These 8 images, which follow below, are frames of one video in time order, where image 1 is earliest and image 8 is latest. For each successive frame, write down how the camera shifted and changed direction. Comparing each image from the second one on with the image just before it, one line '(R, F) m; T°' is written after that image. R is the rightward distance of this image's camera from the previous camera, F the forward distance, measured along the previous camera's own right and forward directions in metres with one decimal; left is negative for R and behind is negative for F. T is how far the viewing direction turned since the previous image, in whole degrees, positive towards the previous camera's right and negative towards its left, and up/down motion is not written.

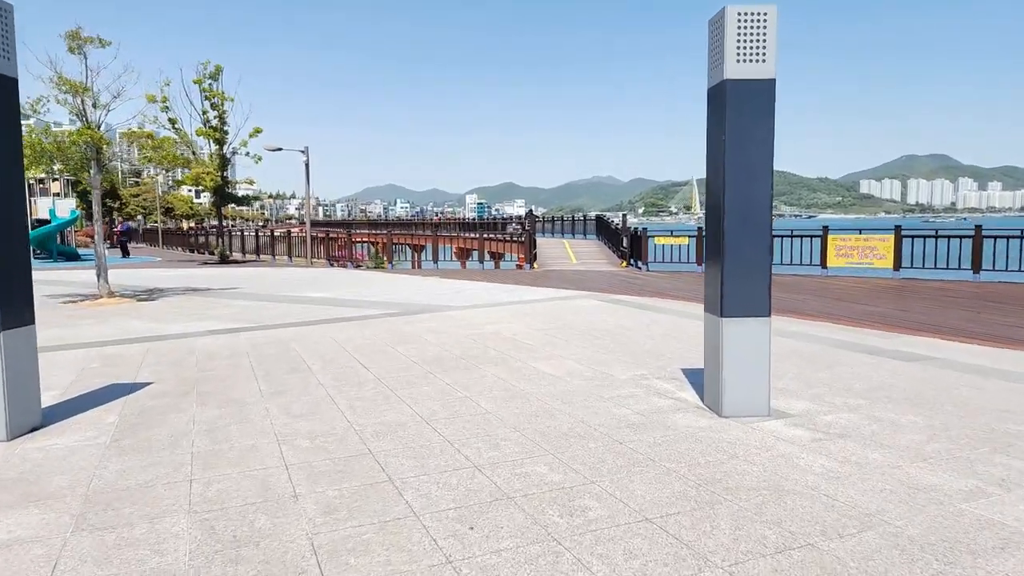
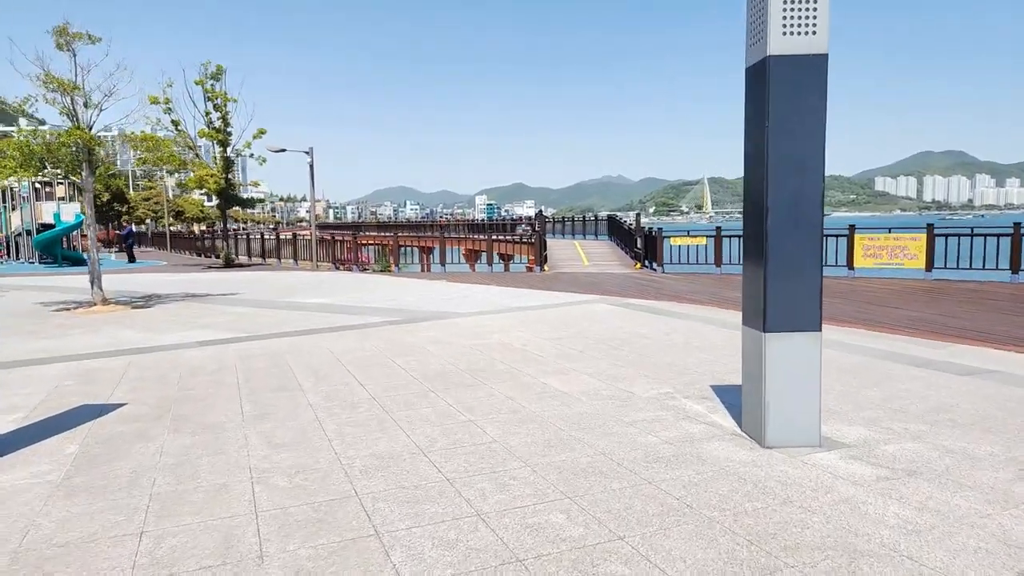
(0.0, +0.7) m; -1°
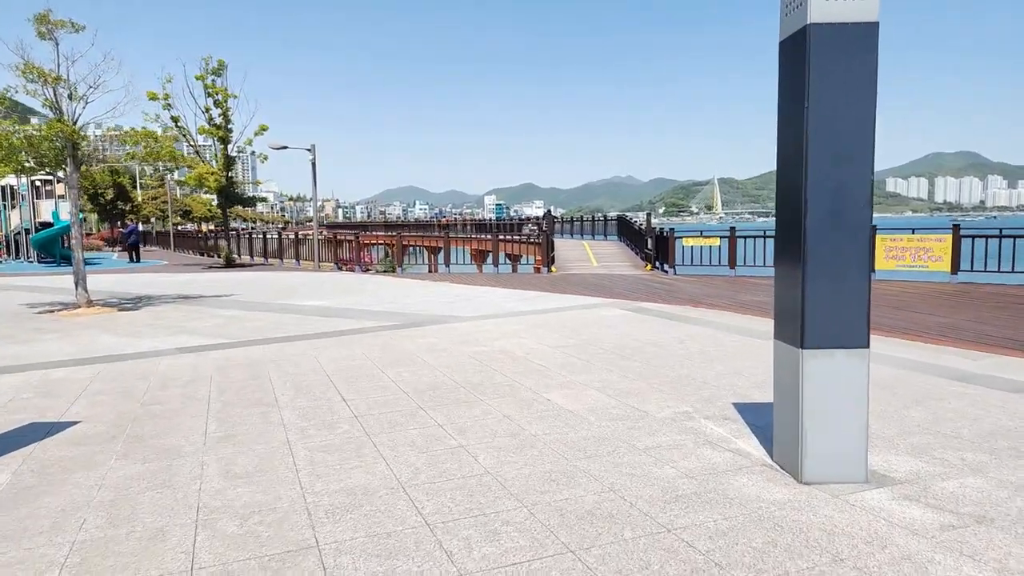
(+0.1, +0.7) m; -1°
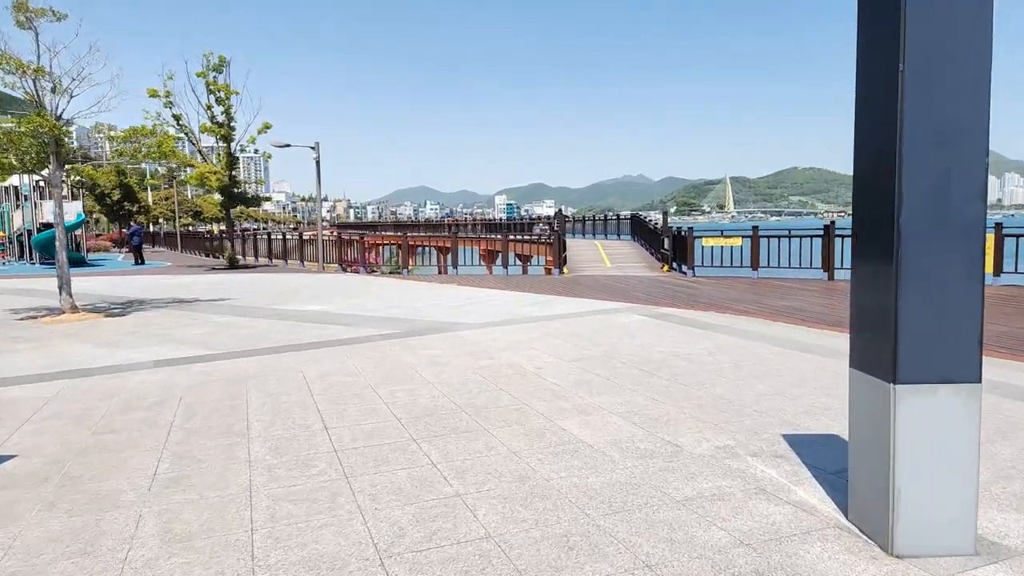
(0.0, +0.9) m; -1°
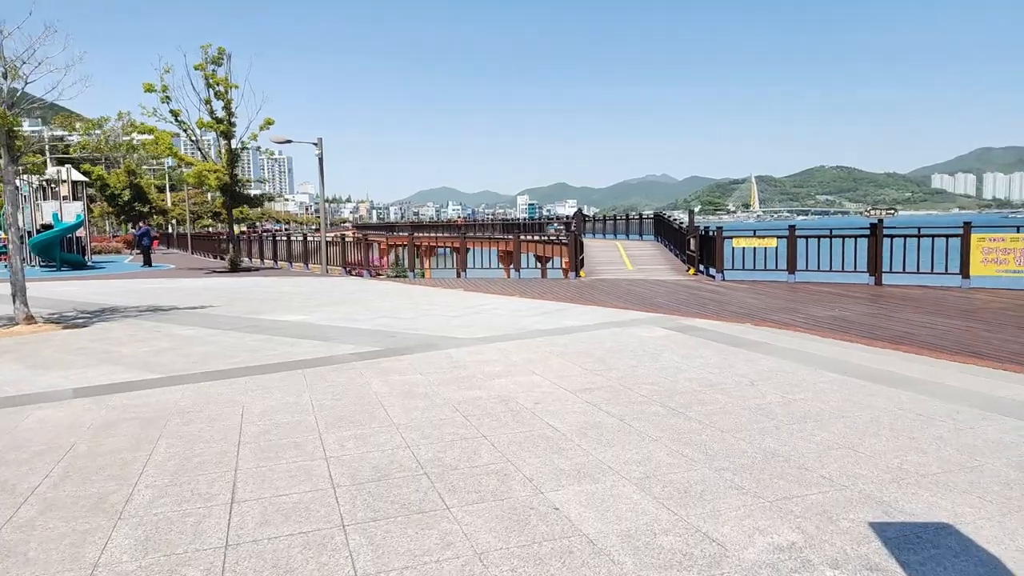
(+0.3, +1.4) m; -2°
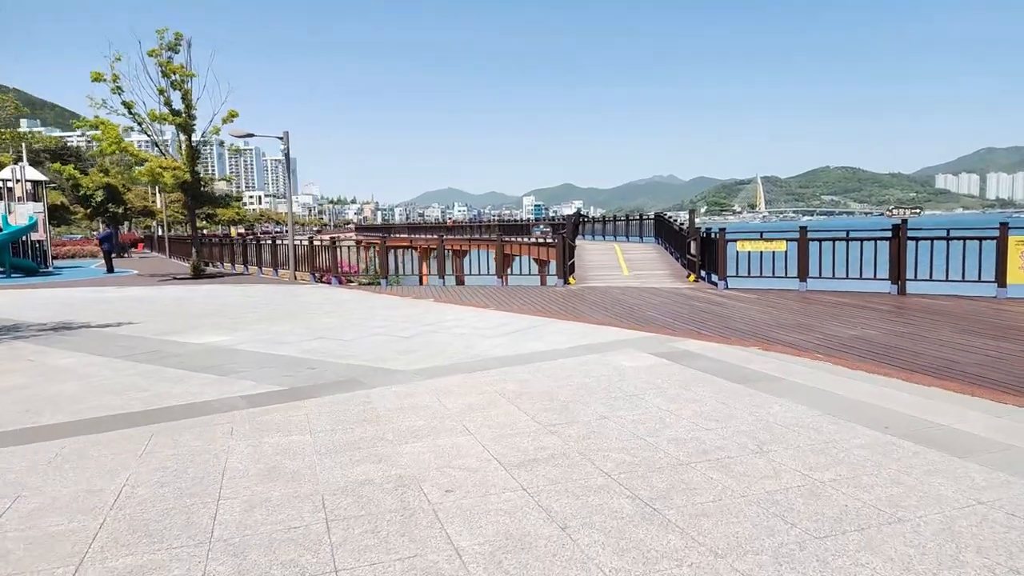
(+0.6, +1.8) m; 0°
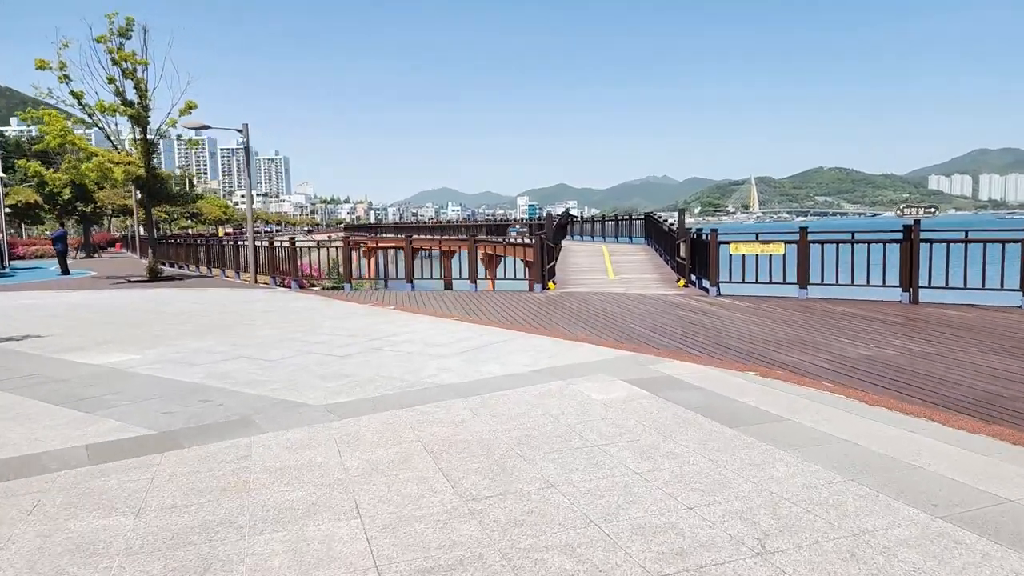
(+0.4, +1.4) m; 0°
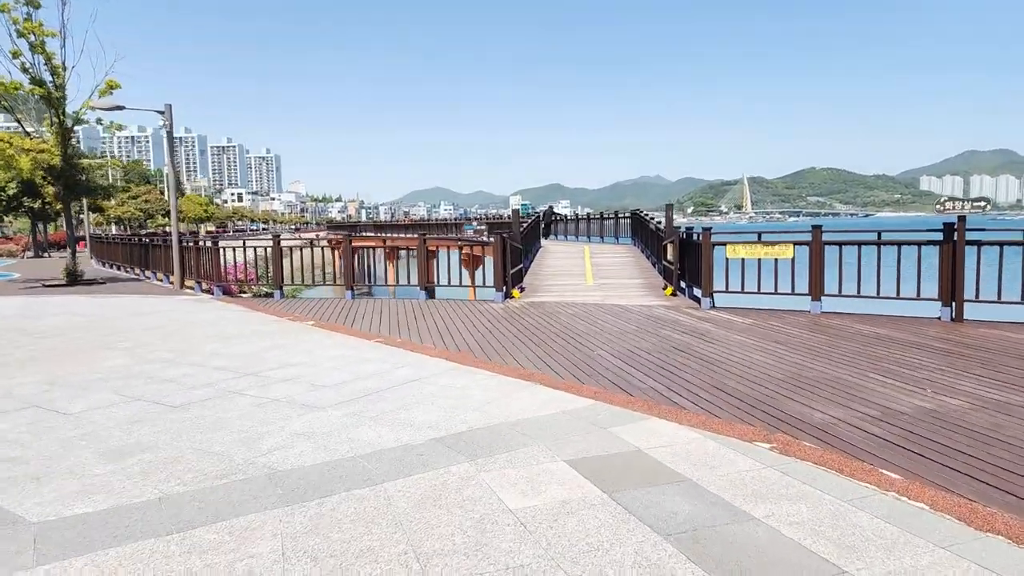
(+0.7, +2.4) m; +1°
